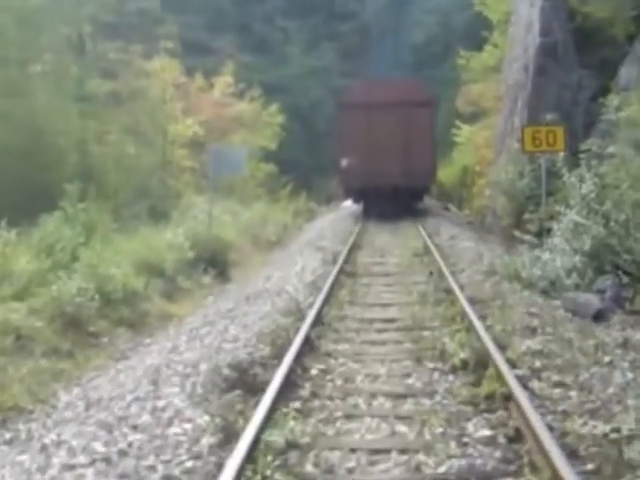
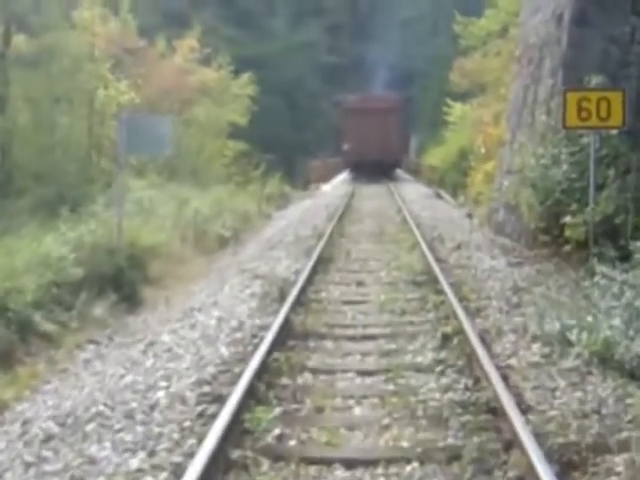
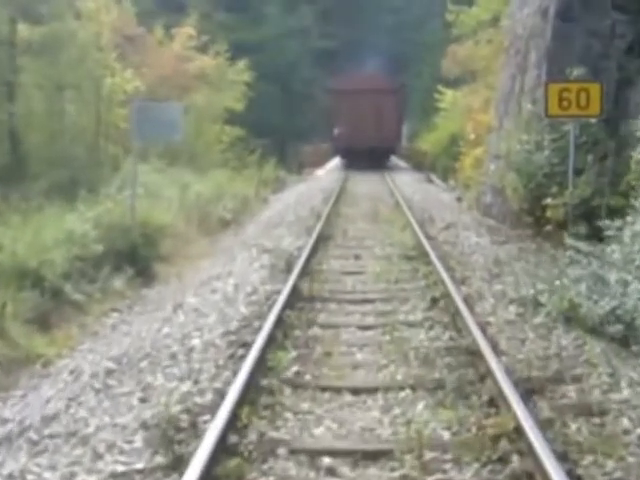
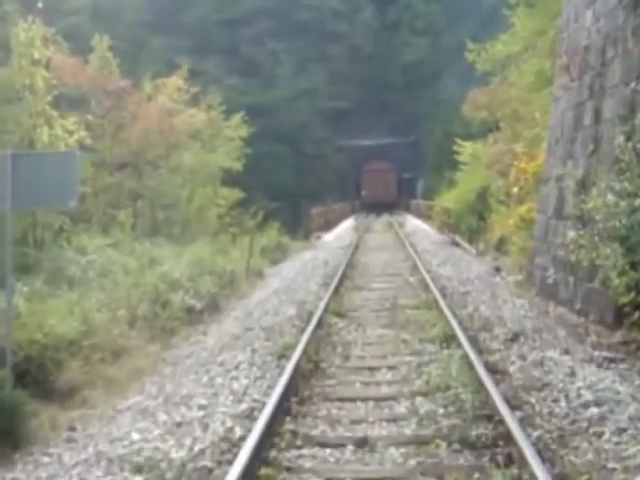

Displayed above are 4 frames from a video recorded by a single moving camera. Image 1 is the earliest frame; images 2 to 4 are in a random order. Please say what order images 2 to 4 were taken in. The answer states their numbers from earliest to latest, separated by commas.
3, 2, 4
